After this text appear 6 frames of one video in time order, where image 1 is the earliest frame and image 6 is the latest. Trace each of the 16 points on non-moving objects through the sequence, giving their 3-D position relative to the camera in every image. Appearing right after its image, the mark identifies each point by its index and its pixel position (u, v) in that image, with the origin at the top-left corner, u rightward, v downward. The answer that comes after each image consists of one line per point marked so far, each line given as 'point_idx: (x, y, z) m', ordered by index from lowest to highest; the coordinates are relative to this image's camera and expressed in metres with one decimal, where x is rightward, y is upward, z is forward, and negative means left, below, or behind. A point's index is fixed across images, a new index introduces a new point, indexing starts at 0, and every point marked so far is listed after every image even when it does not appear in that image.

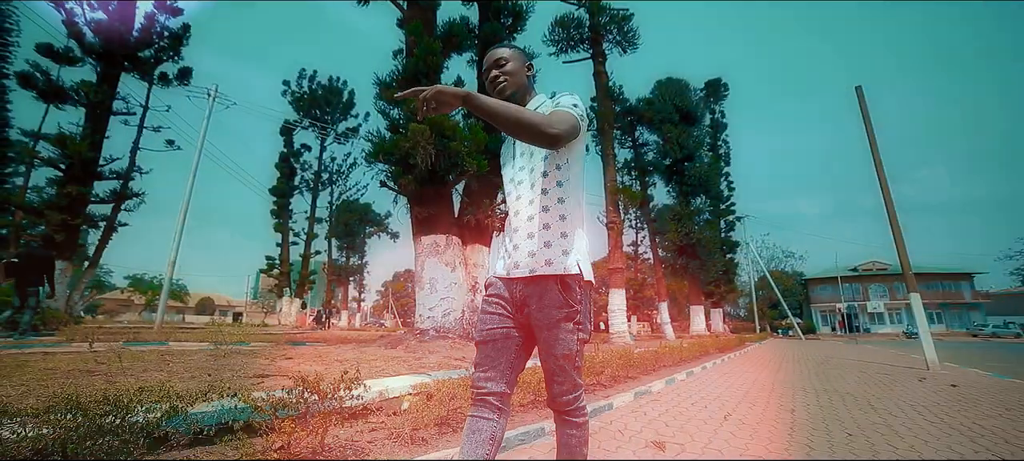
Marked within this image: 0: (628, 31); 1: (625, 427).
0: (+2.9, +5.0, +12.3) m
1: (+0.7, -1.1, +2.9) m
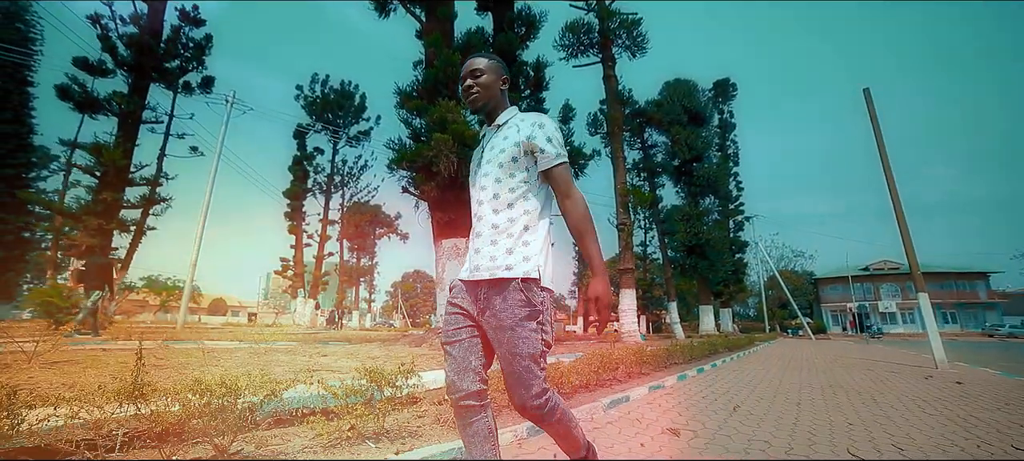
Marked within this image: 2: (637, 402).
0: (+3.2, +4.9, +12.6) m
1: (+0.8, -1.2, +3.1) m
2: (+1.0, -1.3, +3.7) m
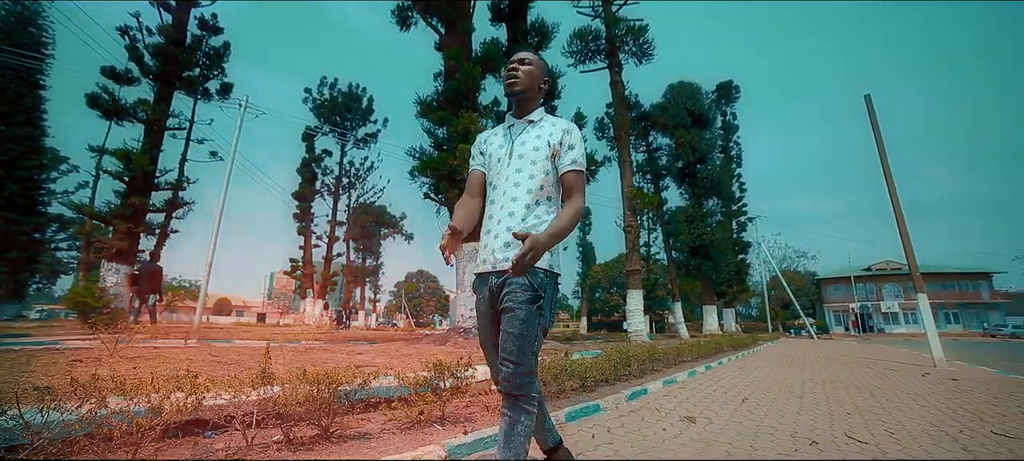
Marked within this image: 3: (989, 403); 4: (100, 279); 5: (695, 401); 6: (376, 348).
0: (+3.4, +4.9, +12.9) m
1: (+1.1, -1.2, +3.5) m
2: (+1.2, -1.3, +4.1) m
3: (+4.0, -1.4, +4.1) m
4: (-7.6, -0.9, +9.1) m
5: (+1.5, -1.3, +3.9) m
6: (-1.6, -1.4, +5.7) m
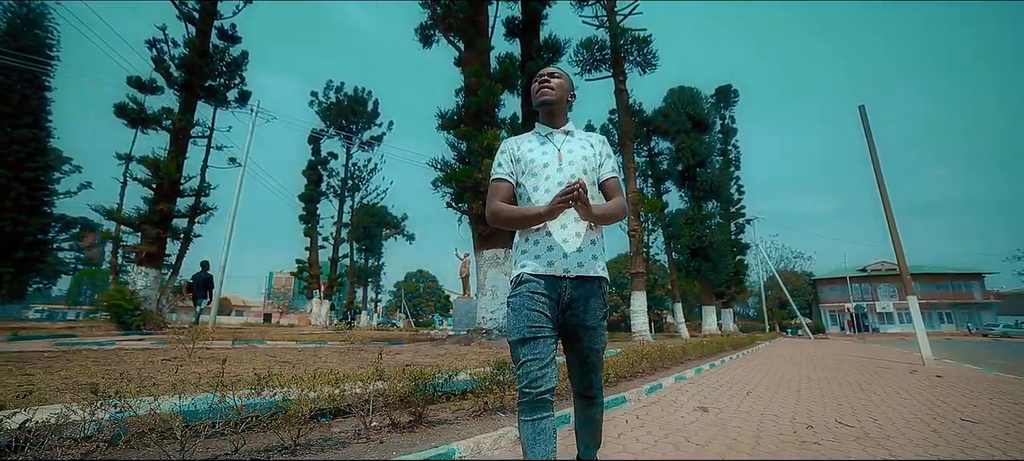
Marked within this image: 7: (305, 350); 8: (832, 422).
0: (+3.7, +4.8, +13.4) m
1: (+1.3, -1.3, +3.9) m
2: (+1.5, -1.4, +4.5) m
3: (+4.2, -1.5, +4.6) m
4: (-7.4, -1.0, +9.5) m
5: (+1.7, -1.4, +4.4) m
6: (-1.4, -1.5, +6.2) m
7: (-2.3, -1.3, +5.4) m
8: (+2.1, -1.3, +3.3) m
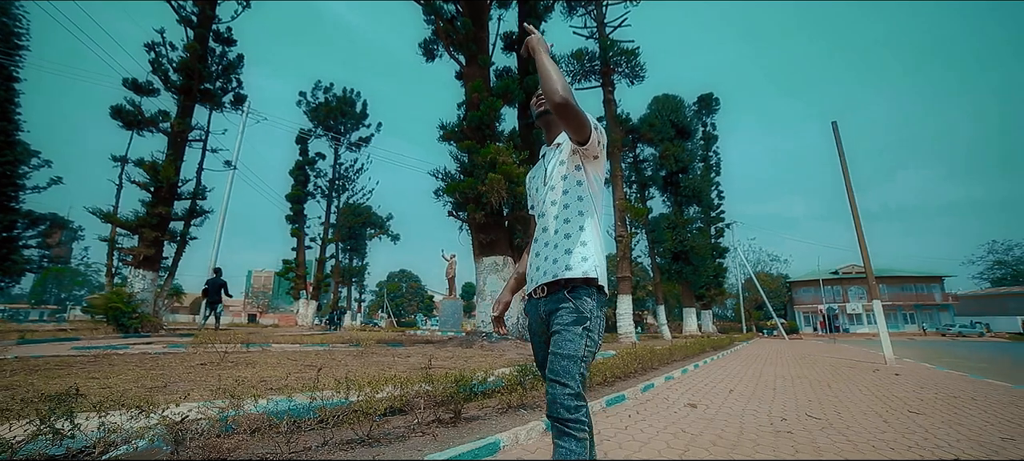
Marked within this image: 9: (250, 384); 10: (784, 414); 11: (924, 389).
0: (+3.4, +4.6, +13.9) m
1: (+1.4, -1.5, +4.4) m
2: (+1.5, -1.6, +5.0) m
3: (+4.3, -1.7, +5.1) m
4: (-7.5, -1.0, +9.6) m
5: (+1.8, -1.6, +4.9) m
6: (-1.4, -1.6, +6.5) m
7: (-2.3, -1.4, +5.7) m
8: (+2.2, -1.4, +3.8) m
9: (-1.6, -0.9, +3.0) m
10: (+2.1, -1.4, +3.8) m
11: (+4.3, -1.6, +5.1) m
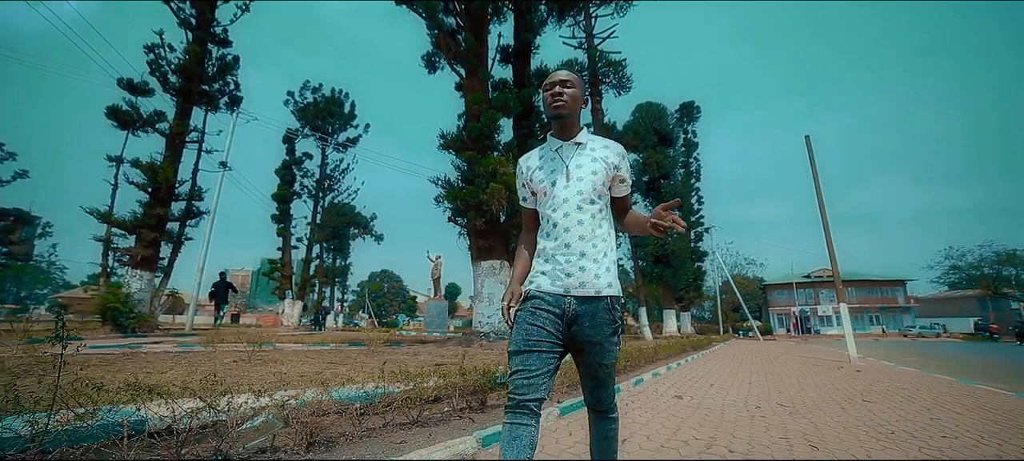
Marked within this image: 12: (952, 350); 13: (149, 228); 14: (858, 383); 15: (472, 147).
0: (+3.2, +4.5, +14.5) m
1: (+1.4, -1.6, +4.9) m
2: (+1.5, -1.7, +5.5) m
3: (+4.3, -1.8, +5.7) m
4: (-7.6, -1.0, +9.8) m
5: (+1.8, -1.7, +5.4) m
6: (-1.4, -1.6, +6.9) m
7: (-2.3, -1.5, +6.0) m
8: (+2.3, -1.5, +4.3) m
9: (-1.5, -1.0, +3.4) m
10: (+2.2, -1.5, +4.3) m
11: (+4.3, -1.8, +5.7) m
12: (+7.4, -2.0, +8.3) m
13: (-7.7, 0.0, +10.4) m
14: (+3.9, -1.8, +5.5) m
15: (-0.7, +1.4, +8.0) m
